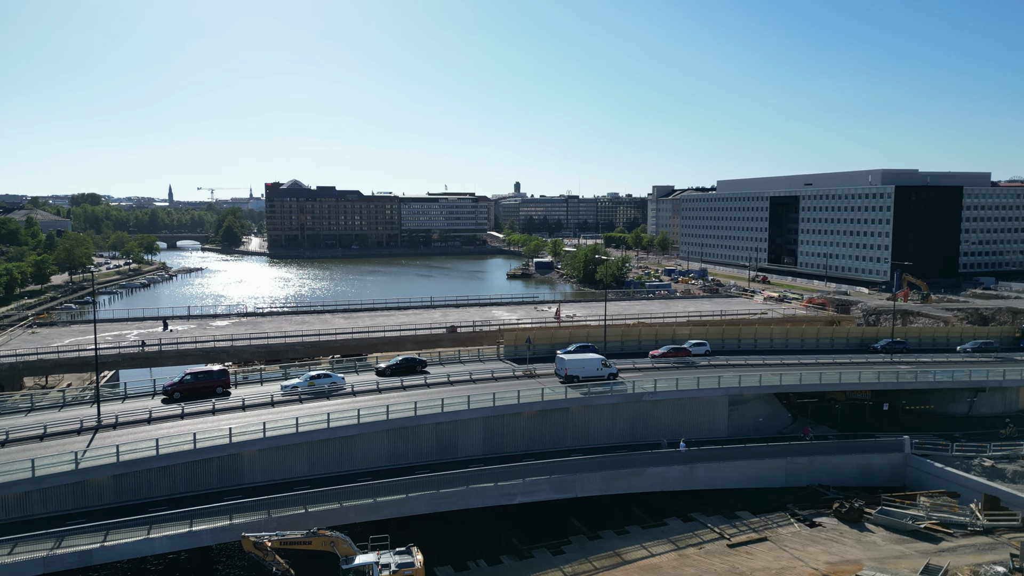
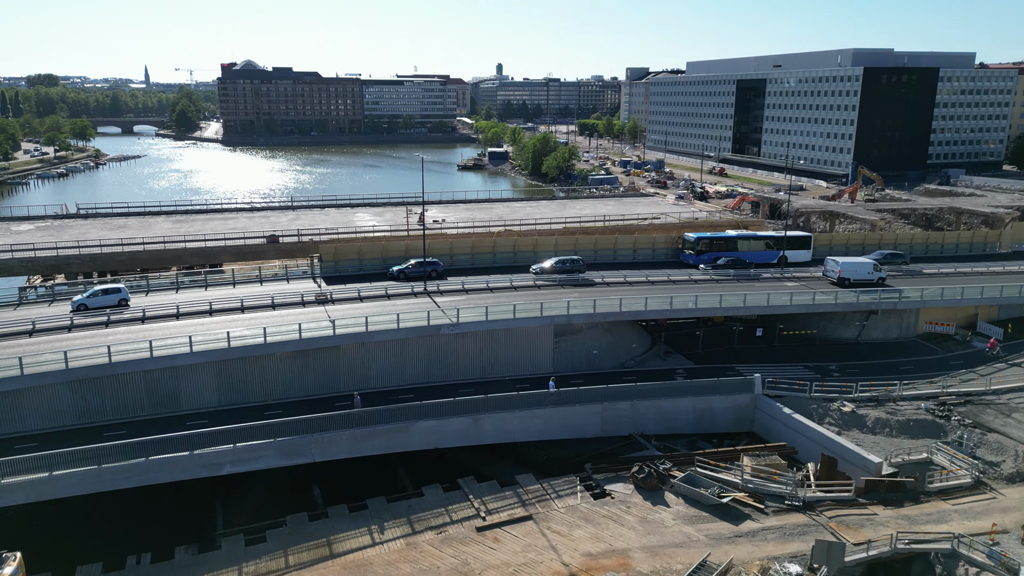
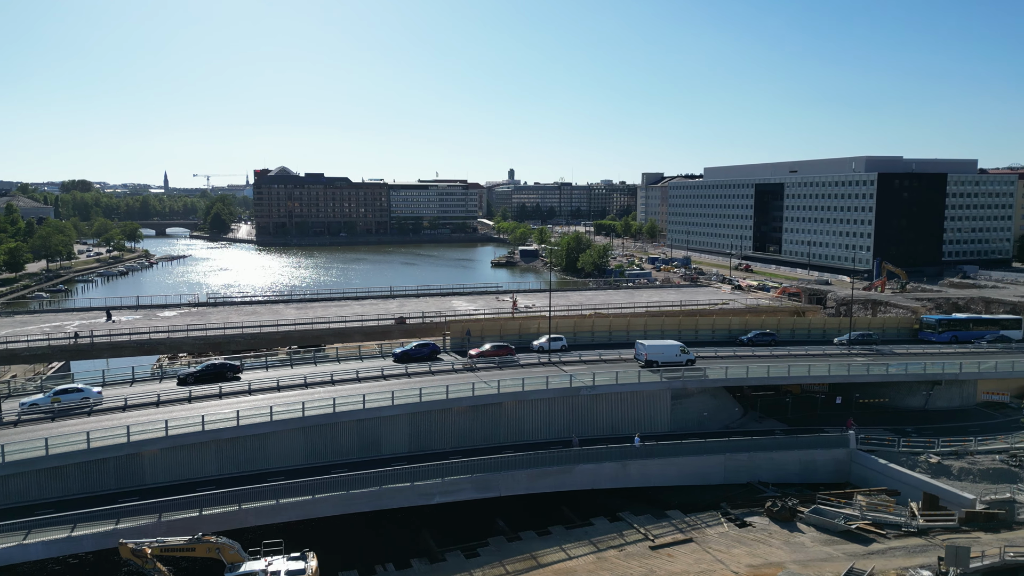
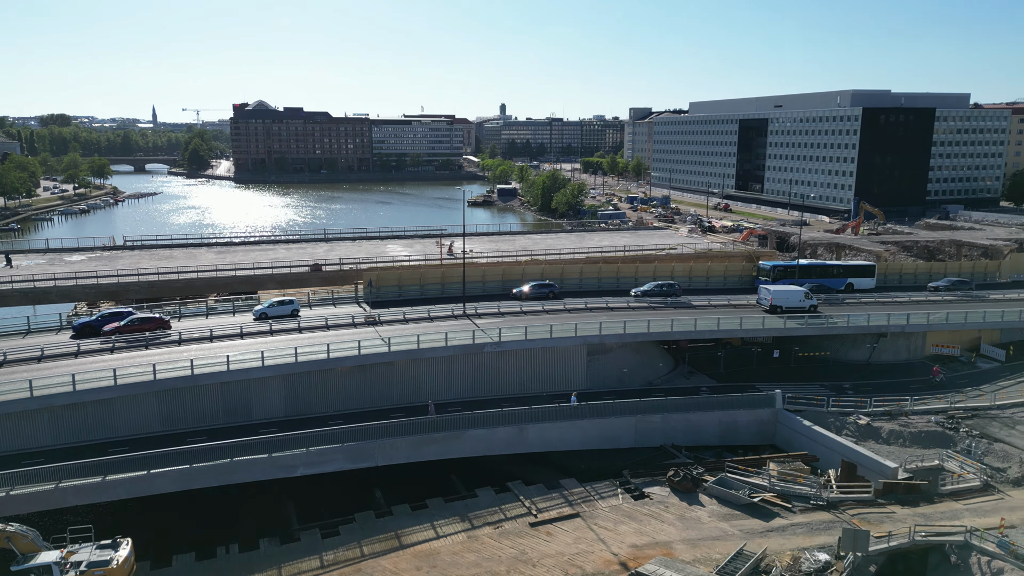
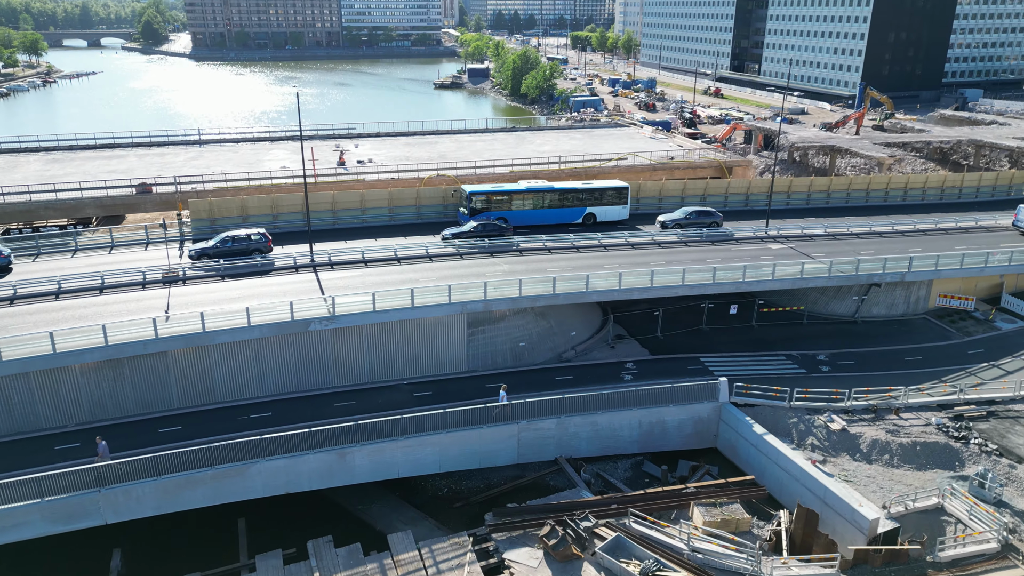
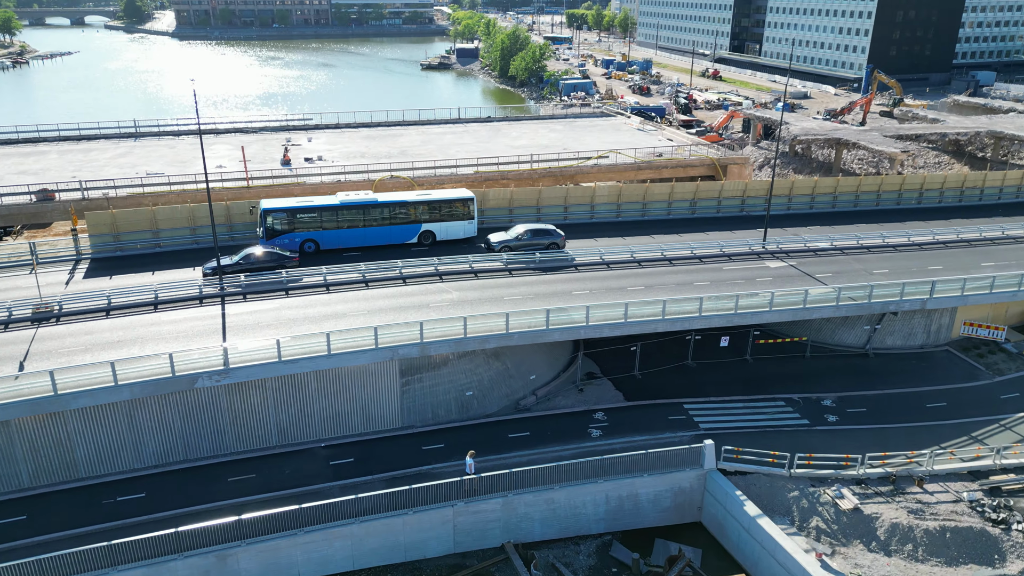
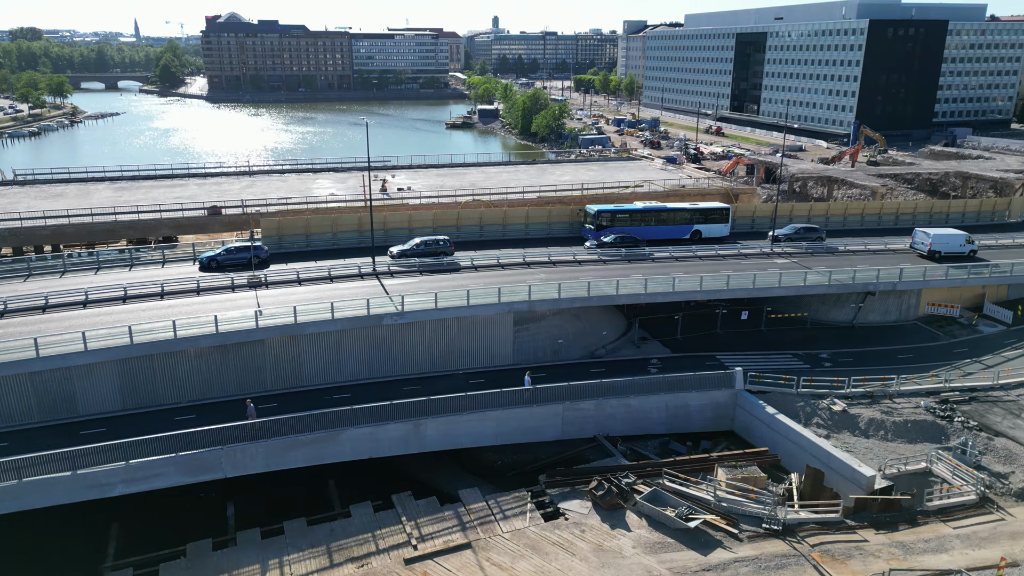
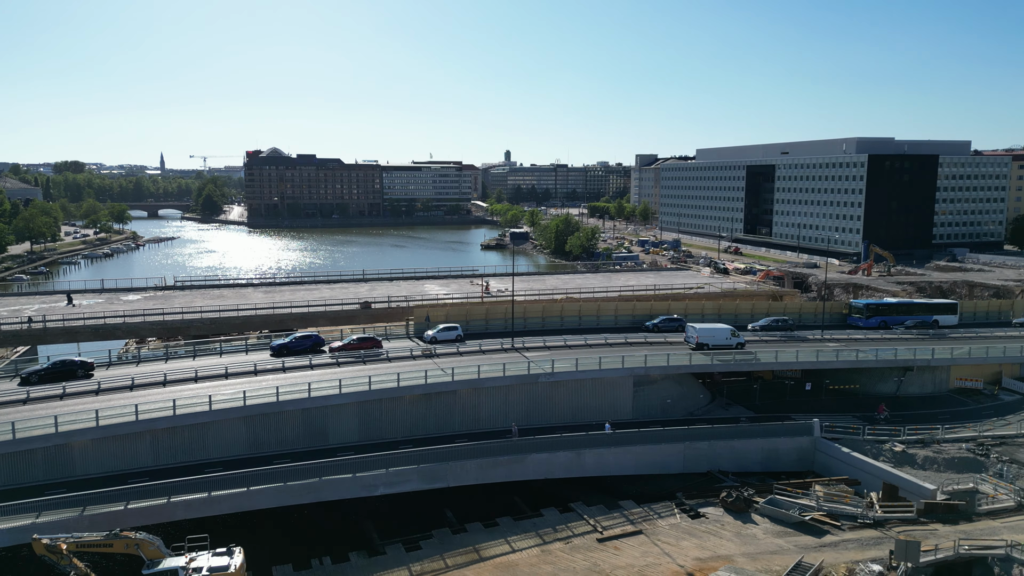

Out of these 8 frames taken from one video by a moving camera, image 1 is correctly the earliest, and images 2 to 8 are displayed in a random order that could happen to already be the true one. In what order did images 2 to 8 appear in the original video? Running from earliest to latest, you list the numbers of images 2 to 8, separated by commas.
3, 8, 4, 2, 7, 5, 6
